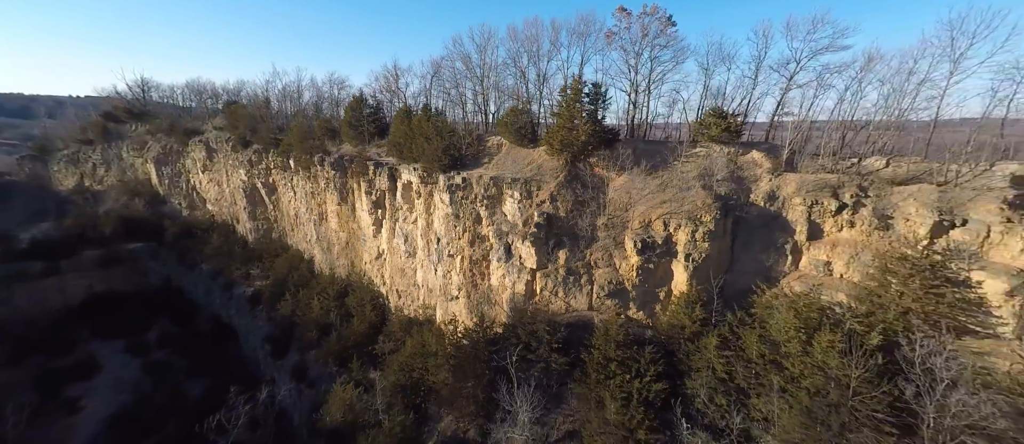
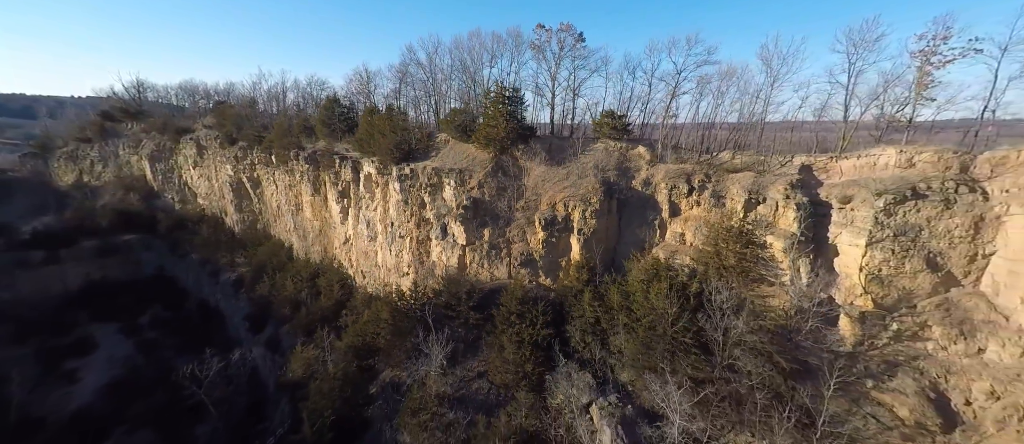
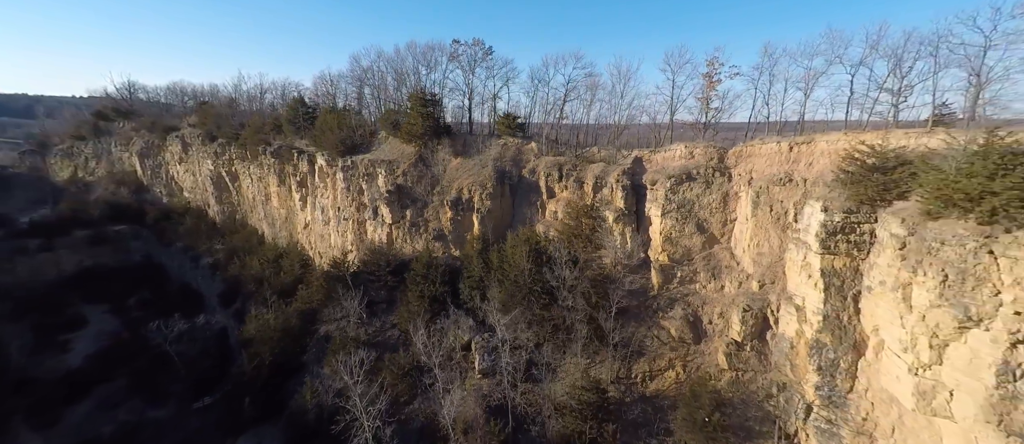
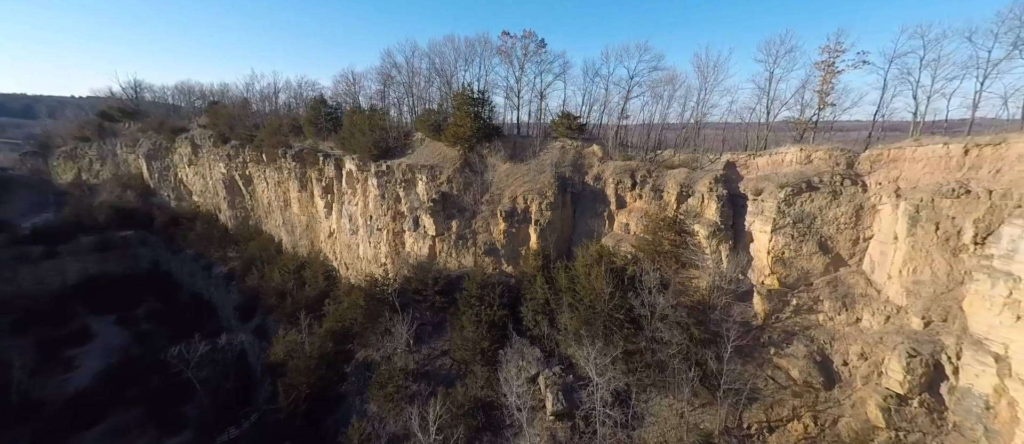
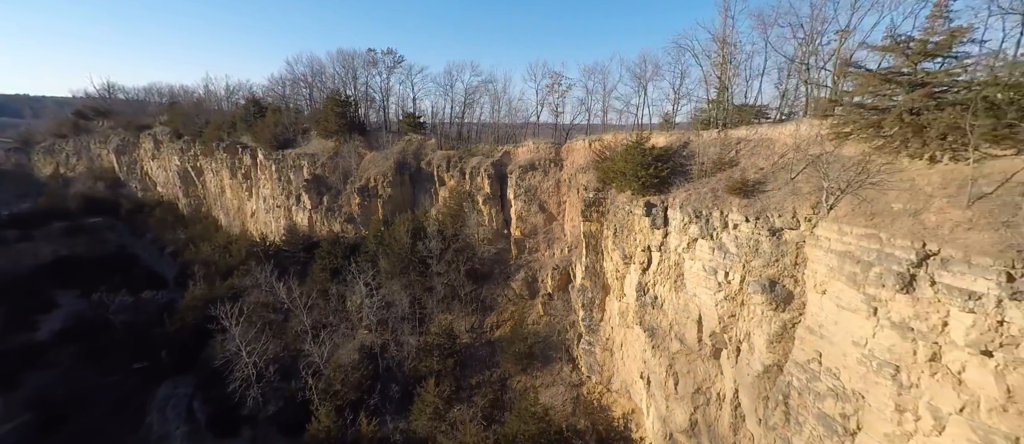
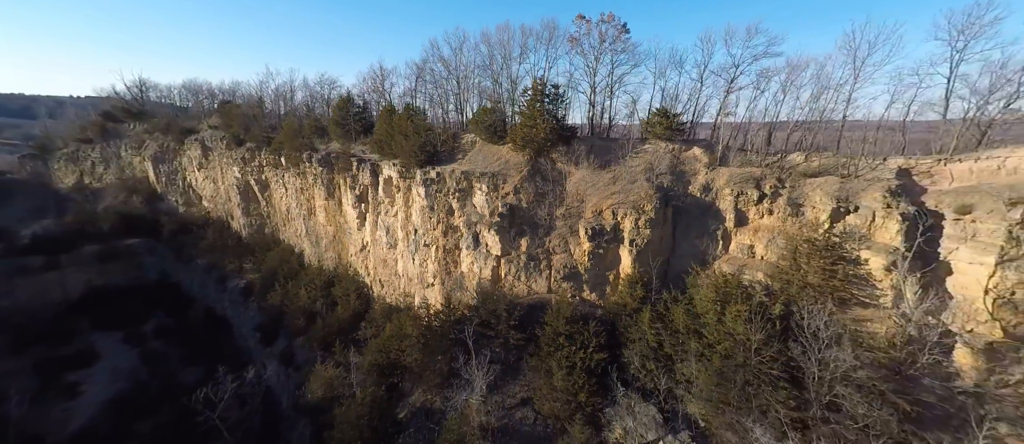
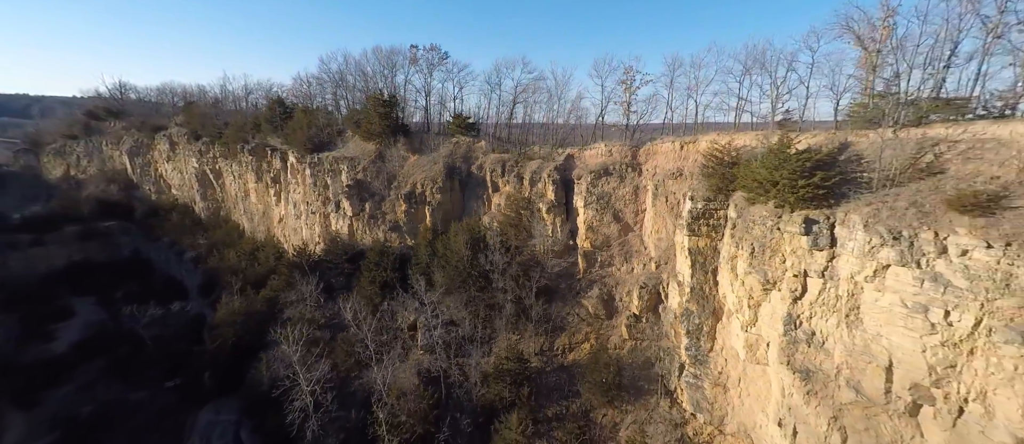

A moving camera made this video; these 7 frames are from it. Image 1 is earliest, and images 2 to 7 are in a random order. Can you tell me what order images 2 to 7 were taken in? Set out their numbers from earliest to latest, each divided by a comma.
6, 2, 4, 3, 7, 5
